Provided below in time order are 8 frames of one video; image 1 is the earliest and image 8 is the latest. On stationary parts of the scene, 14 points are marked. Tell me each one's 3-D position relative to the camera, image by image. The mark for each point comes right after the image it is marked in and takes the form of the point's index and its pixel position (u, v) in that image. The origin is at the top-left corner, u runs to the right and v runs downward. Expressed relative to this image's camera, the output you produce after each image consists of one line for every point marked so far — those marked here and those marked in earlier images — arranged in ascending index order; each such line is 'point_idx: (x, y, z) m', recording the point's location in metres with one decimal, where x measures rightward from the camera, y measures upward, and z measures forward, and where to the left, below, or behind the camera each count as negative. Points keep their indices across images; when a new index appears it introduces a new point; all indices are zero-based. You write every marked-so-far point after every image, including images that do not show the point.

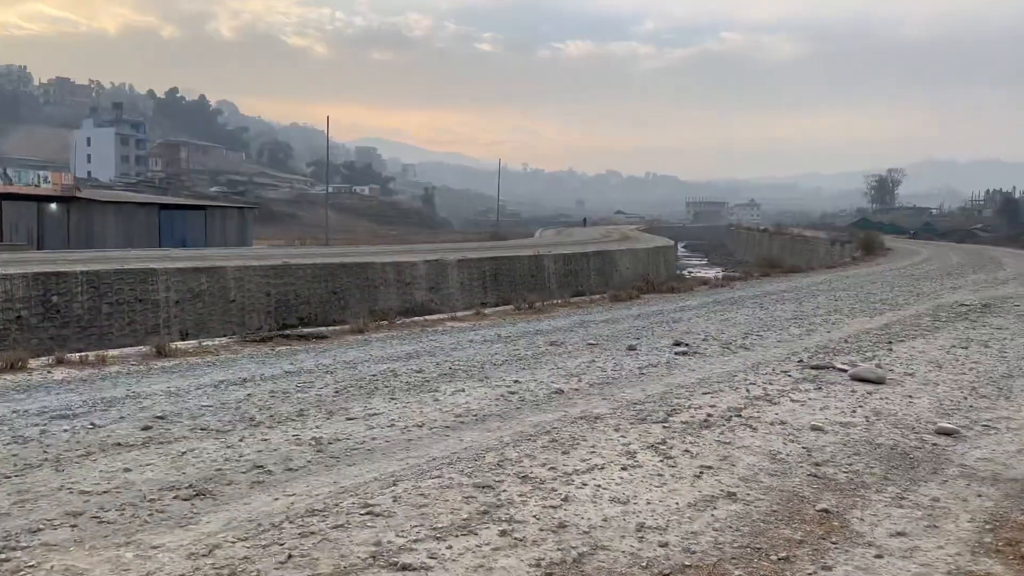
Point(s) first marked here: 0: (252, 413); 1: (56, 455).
0: (-1.2, -0.6, +3.6) m
1: (-1.6, -0.6, +2.9) m
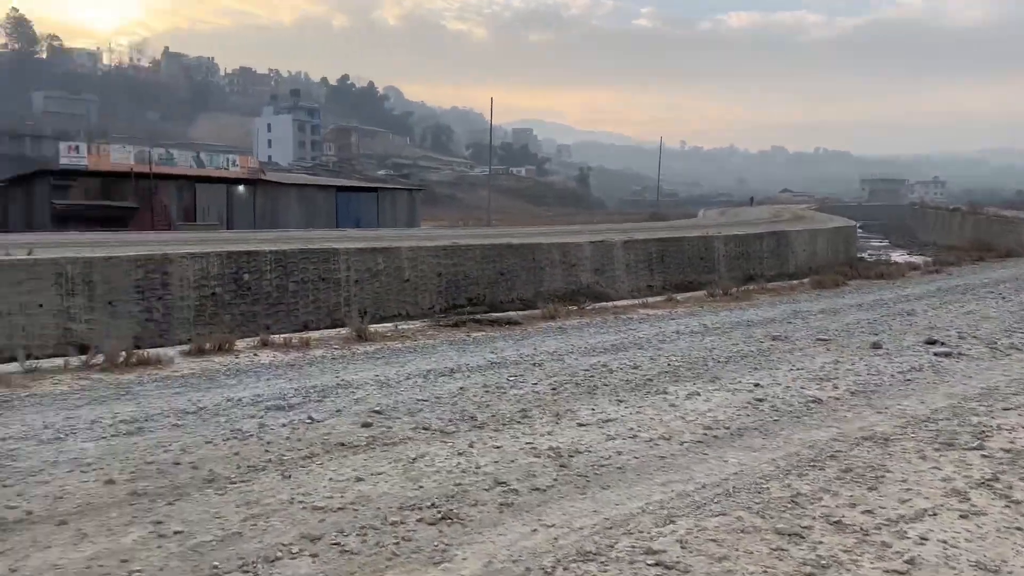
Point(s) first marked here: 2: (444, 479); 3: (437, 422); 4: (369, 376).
0: (-0.2, -0.5, +3.2) m
1: (-0.8, -0.6, +2.7) m
2: (-0.2, -0.6, +2.4) m
3: (-0.3, -0.5, +3.1) m
4: (-0.7, -0.4, +4.1) m
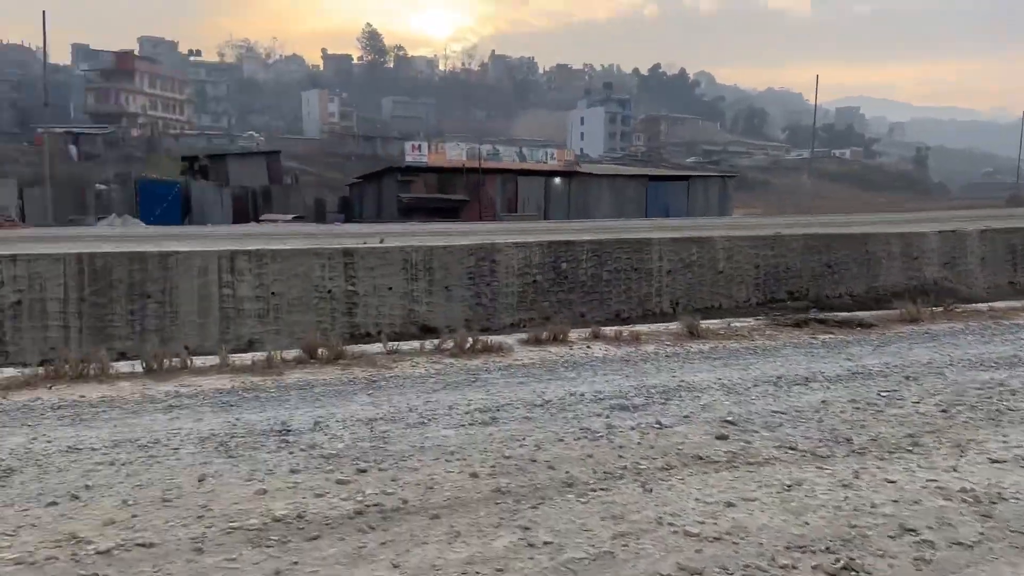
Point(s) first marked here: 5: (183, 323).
0: (+1.2, -0.5, +2.8) m
1: (+0.4, -0.5, +2.5) m
2: (+0.8, -0.6, +2.0) m
3: (+1.0, -0.5, +2.7) m
4: (+0.9, -0.4, +3.8) m
5: (-4.7, -0.5, +11.6) m
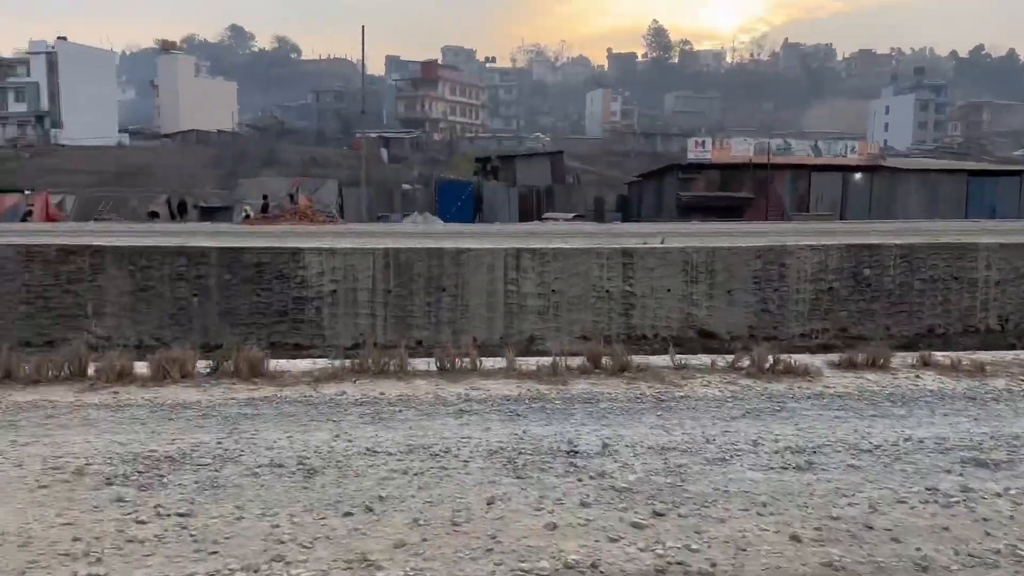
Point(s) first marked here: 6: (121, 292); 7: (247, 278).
0: (+2.0, -0.6, +2.0) m
1: (+1.2, -0.6, +1.9) m
2: (+1.4, -0.7, +1.3) m
3: (+1.8, -0.6, +1.9) m
4: (+2.2, -0.5, +3.0) m
5: (-0.6, -0.4, +12.2) m
6: (-6.0, -0.1, +12.4) m
7: (-4.1, +0.1, +12.6) m
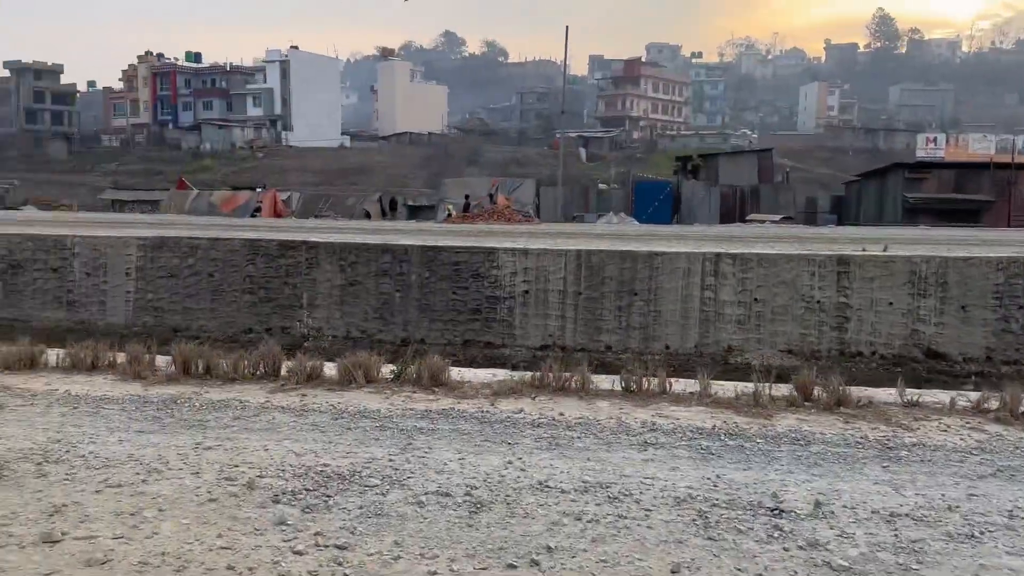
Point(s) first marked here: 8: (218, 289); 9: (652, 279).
0: (+2.4, -0.8, +1.2) m
1: (+1.5, -0.7, +1.3) m
2: (+1.6, -0.8, +0.7) m
3: (+2.2, -0.8, +1.2) m
4: (+2.7, -0.7, +2.1) m
5: (+2.3, -0.5, +11.7) m
6: (-3.0, 0.0, +13.2) m
7: (-1.1, +0.2, +12.9) m
8: (-4.9, 0.0, +13.4) m
9: (+2.1, +0.1, +11.9) m
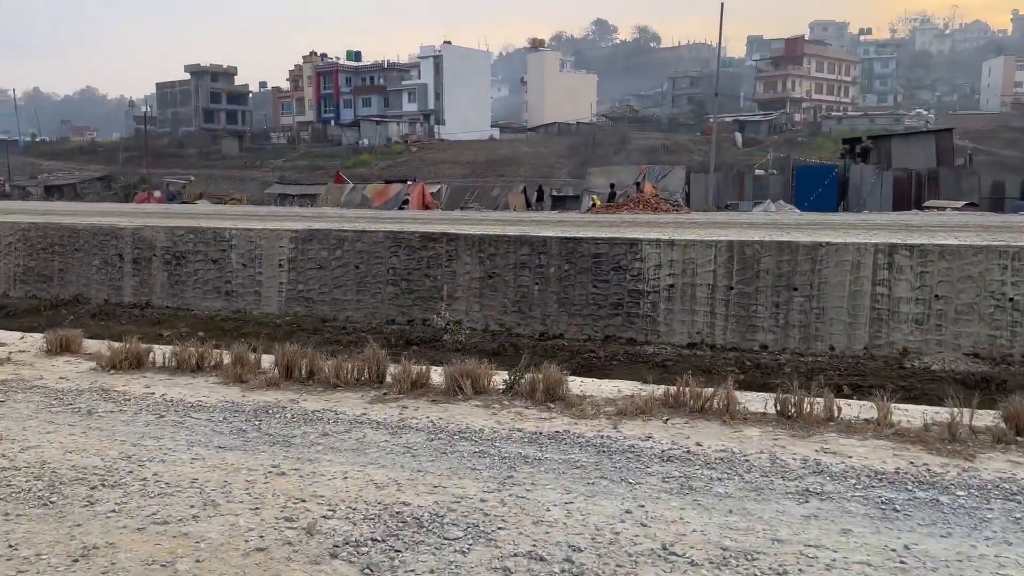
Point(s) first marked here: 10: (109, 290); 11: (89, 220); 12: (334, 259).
0: (+2.4, -0.8, +0.2) m
1: (+1.6, -0.8, +0.5) m
2: (+1.6, -0.8, -0.1) m
3: (+2.2, -0.8, +0.2) m
4: (+2.9, -0.7, +1.0) m
5: (+4.2, -0.4, +10.6) m
6: (-0.7, +0.2, +13.0) m
7: (+1.1, +0.3, +12.4) m
8: (-2.5, +0.1, +13.6) m
9: (+4.0, +0.2, +10.8) m
10: (-7.7, 0.0, +15.4) m
11: (-8.8, +1.4, +16.7) m
12: (-3.1, +0.5, +13.8) m
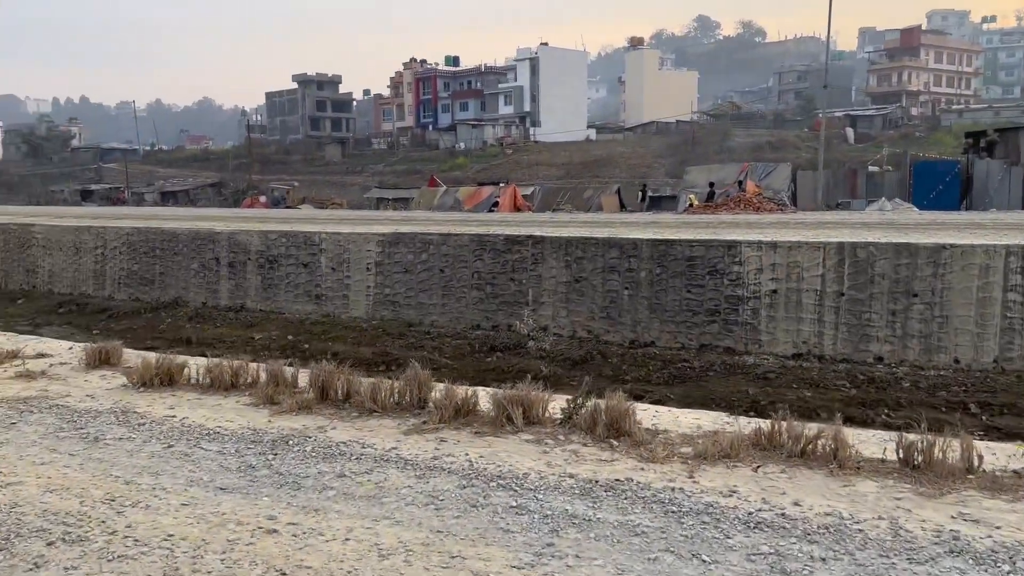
0: (+2.2, -0.9, -0.6) m
1: (+1.4, -0.8, -0.2) m
2: (+1.3, -0.9, -0.8) m
3: (+2.0, -0.9, -0.5) m
4: (+2.8, -0.8, +0.2) m
5: (+5.3, -0.5, +9.6) m
6: (+0.7, +0.1, +12.5) m
7: (+2.4, +0.2, +11.7) m
8: (-1.1, +0.1, +13.3) m
9: (+5.1, +0.1, +9.7) m
10: (-6.0, -0.1, +15.8) m
11: (-6.9, +1.4, +17.2) m
12: (-1.6, +0.4, +13.6) m
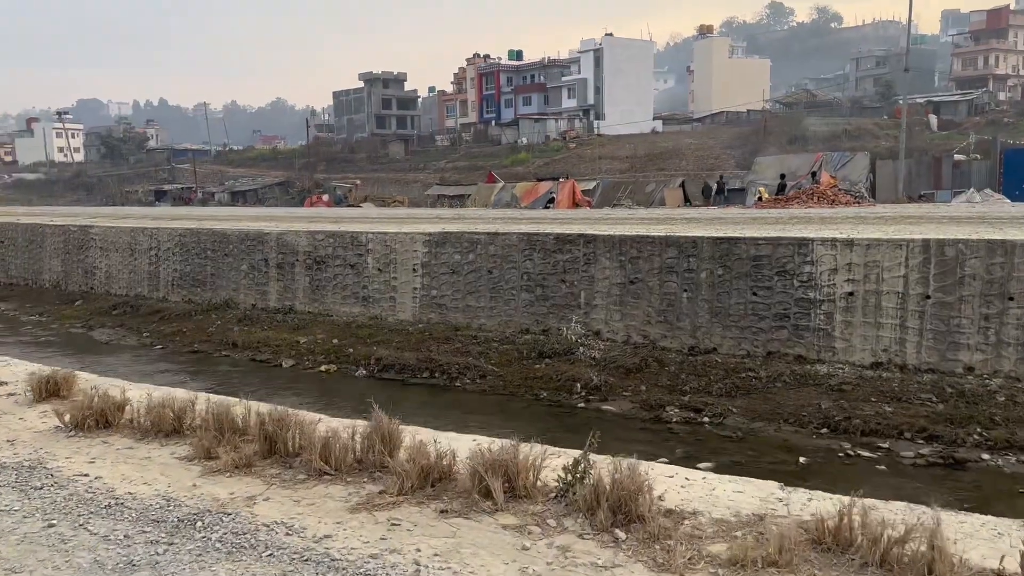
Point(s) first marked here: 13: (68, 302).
0: (+1.8, -1.0, -1.4) m
1: (+1.1, -0.9, -0.9) m
2: (+1.0, -1.0, -1.6) m
3: (+1.6, -1.0, -1.3) m
4: (+2.5, -0.9, -0.7) m
5: (+5.8, -0.6, +8.4) m
6: (+1.5, +0.1, +11.7) m
7: (+3.1, +0.2, +10.8) m
8: (-0.2, 0.0, +12.7) m
9: (+5.6, +0.1, +8.6) m
10: (-5.0, -0.1, +15.6) m
11: (-5.7, +1.4, +17.0) m
12: (-0.7, +0.4, +13.0) m
13: (-9.9, -0.3, +17.9) m
